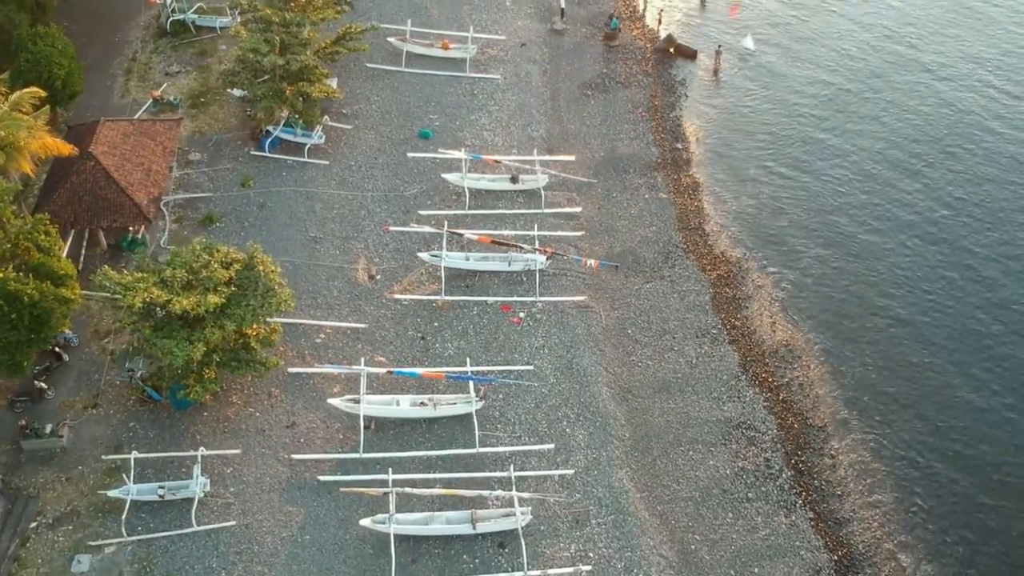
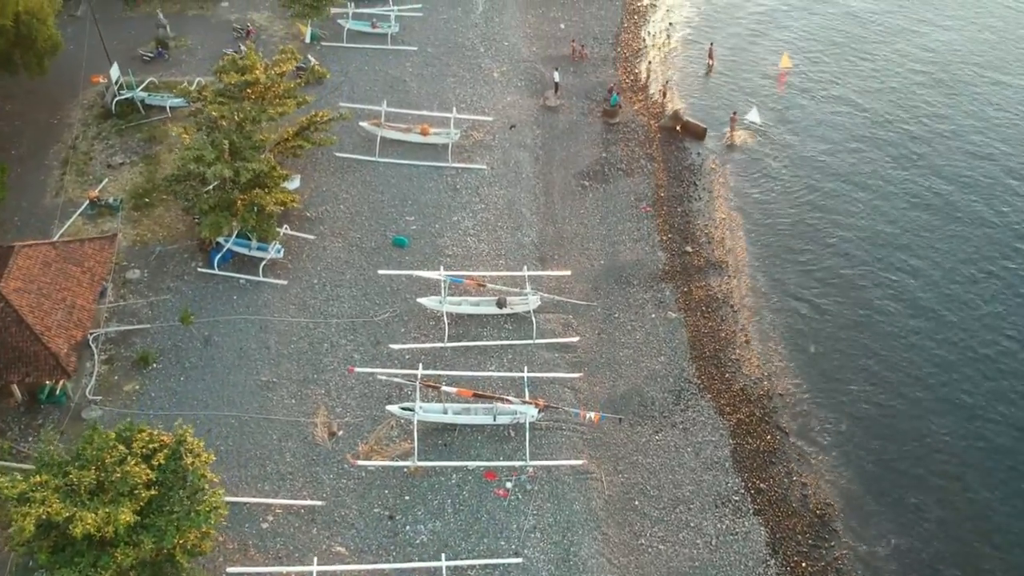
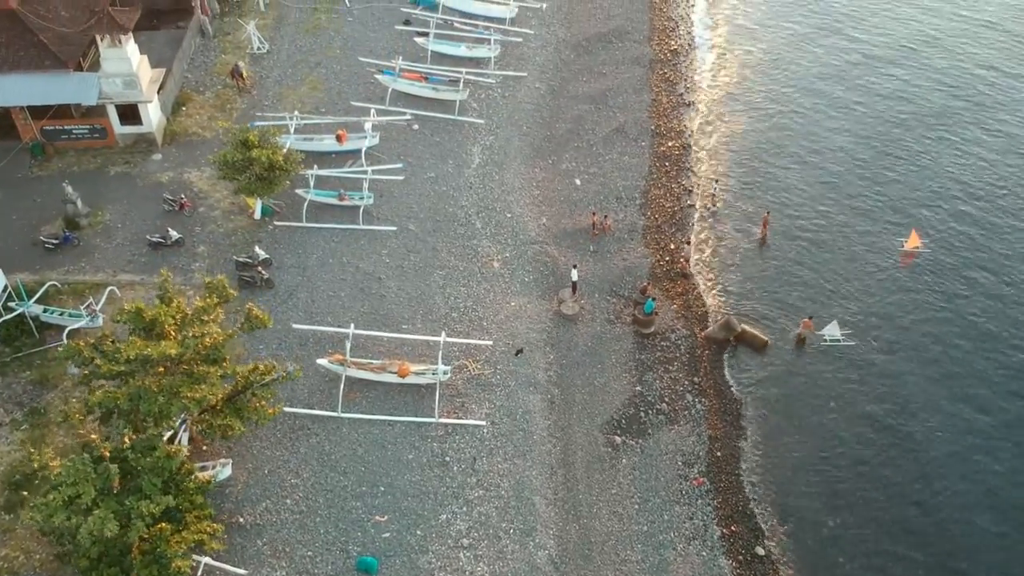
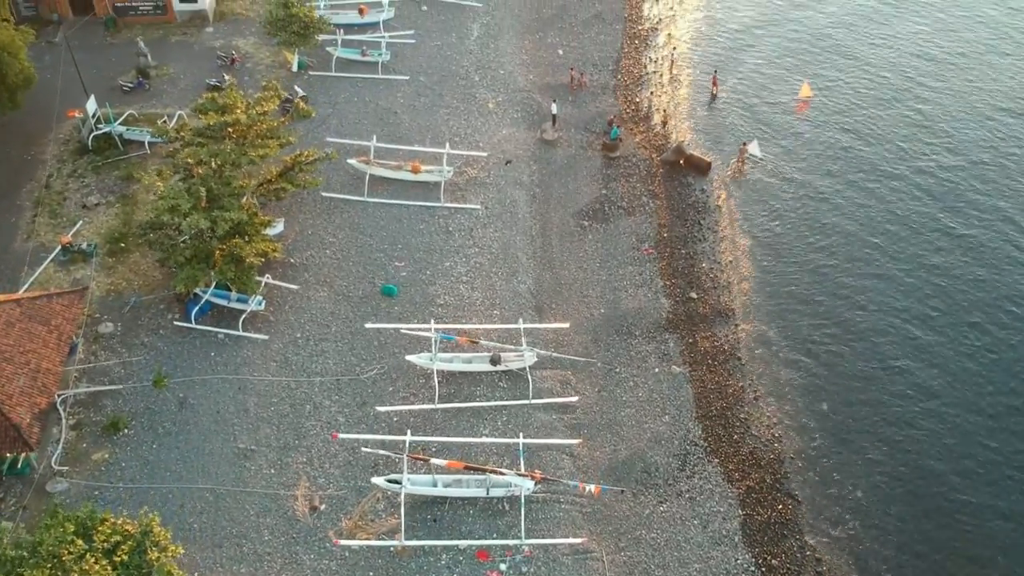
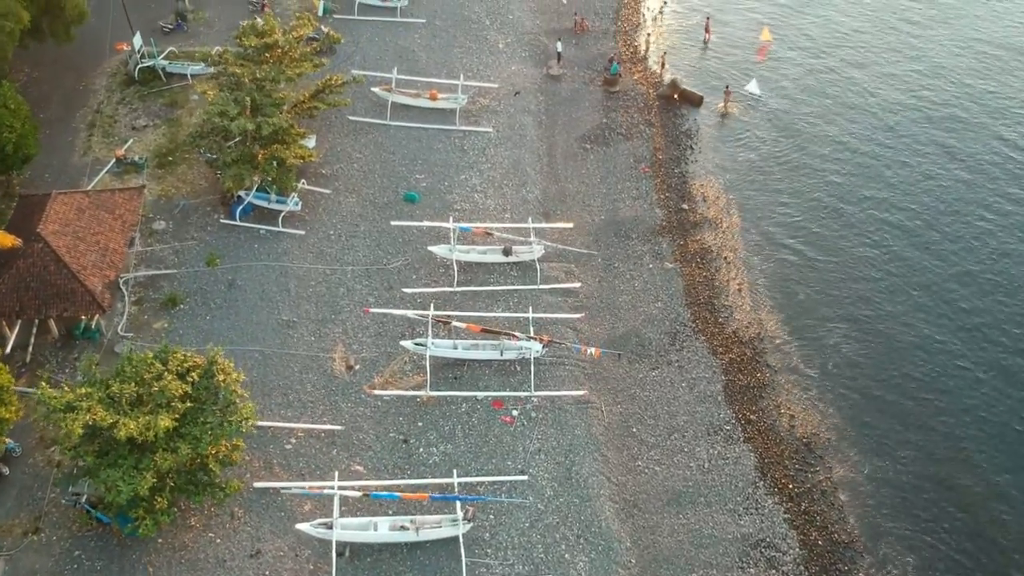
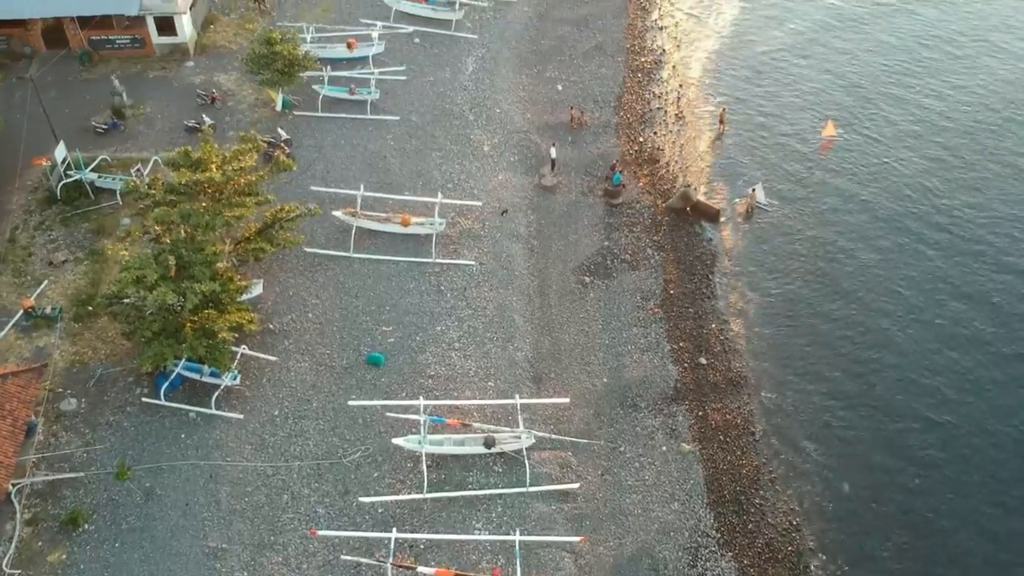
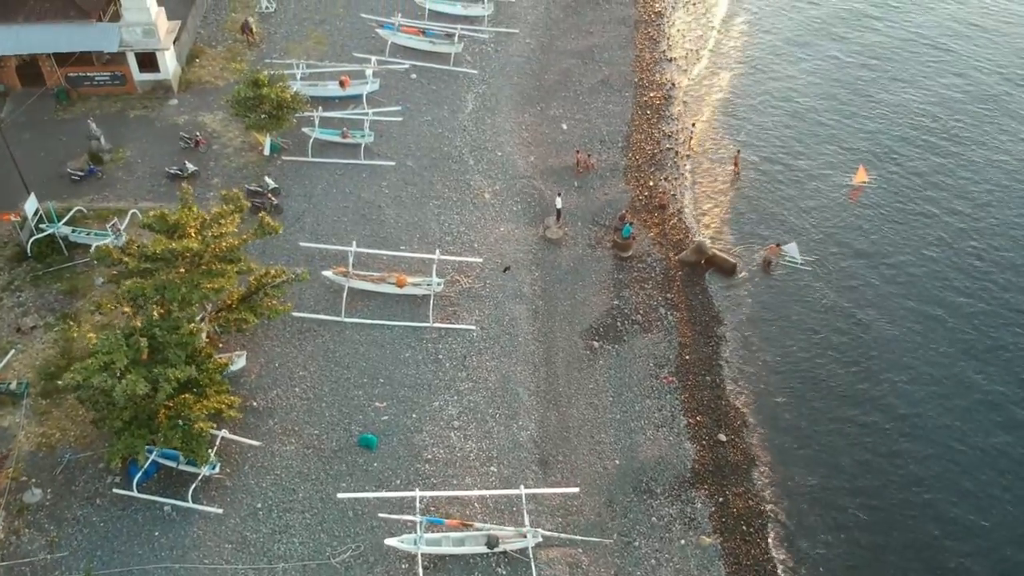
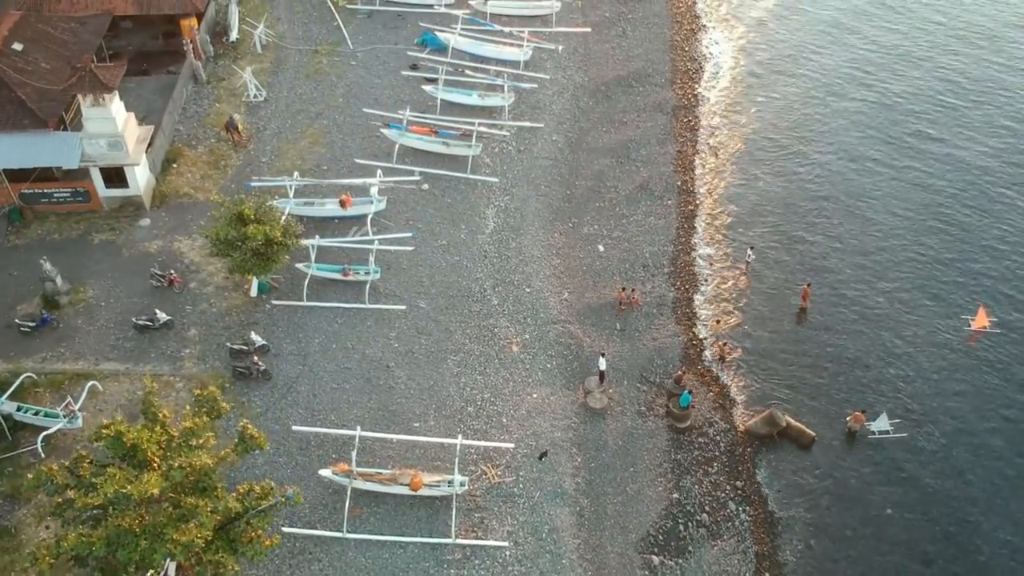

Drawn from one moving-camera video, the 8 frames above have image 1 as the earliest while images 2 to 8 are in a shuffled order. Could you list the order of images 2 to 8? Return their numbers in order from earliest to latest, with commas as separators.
5, 2, 4, 6, 7, 3, 8
